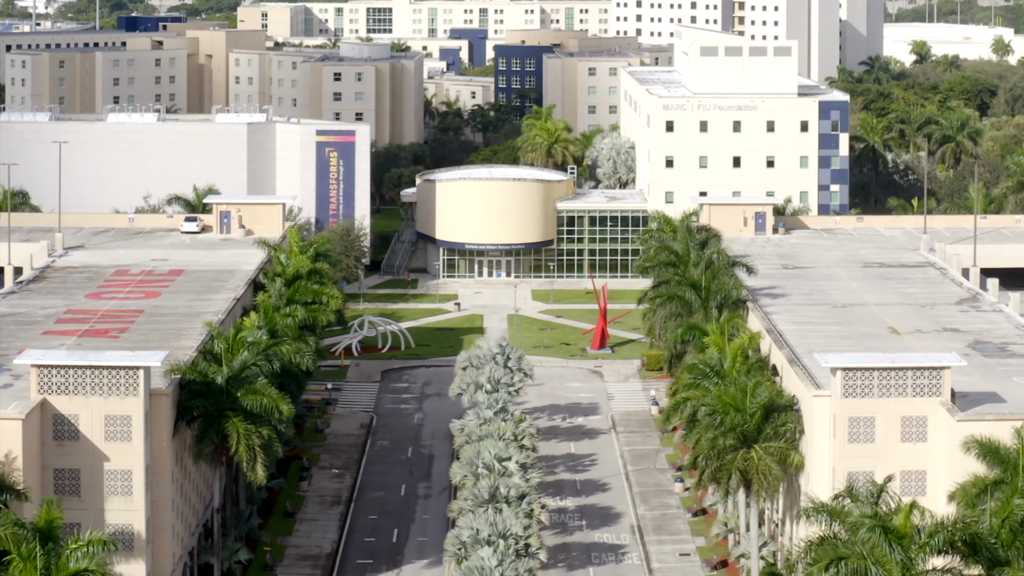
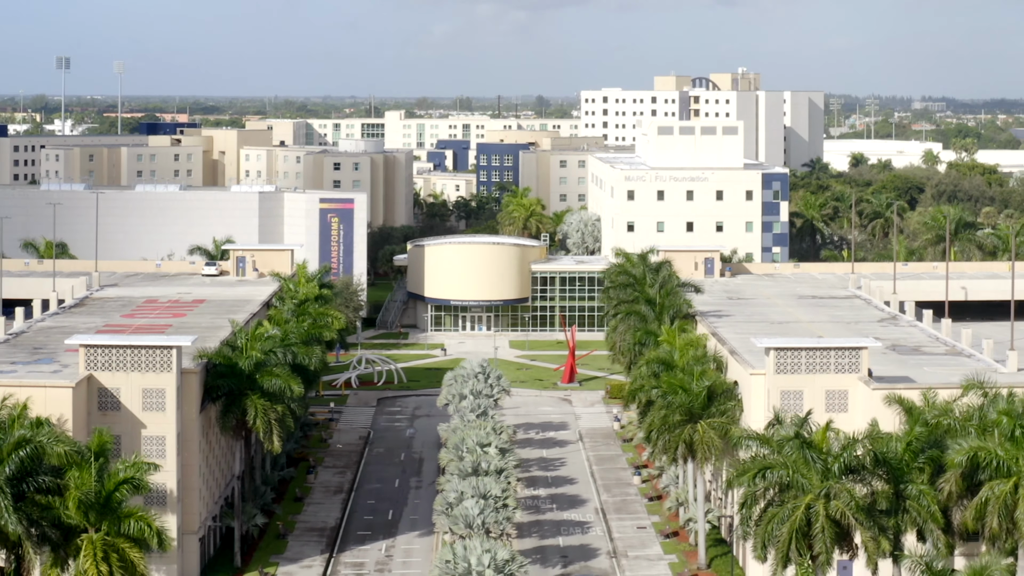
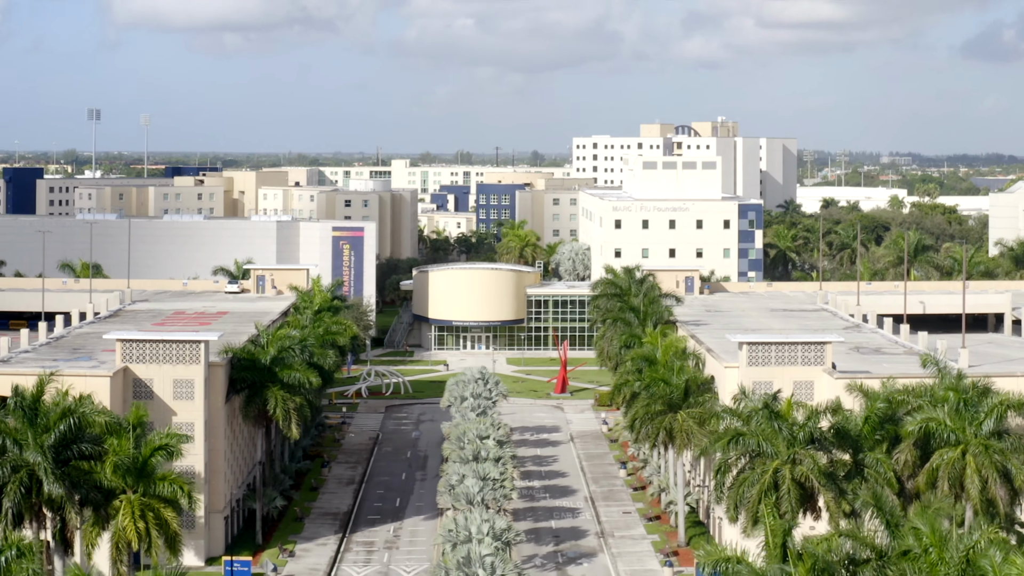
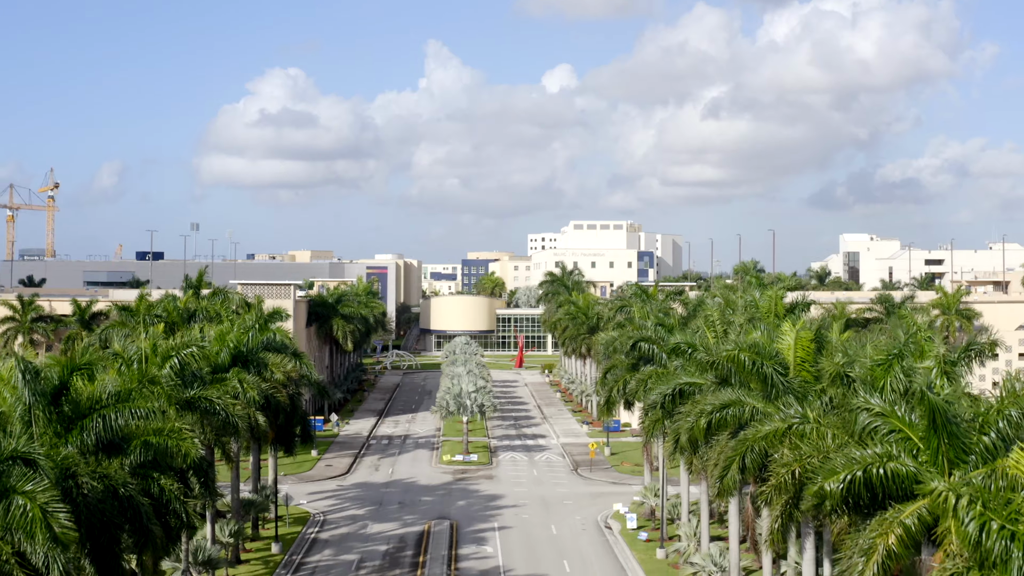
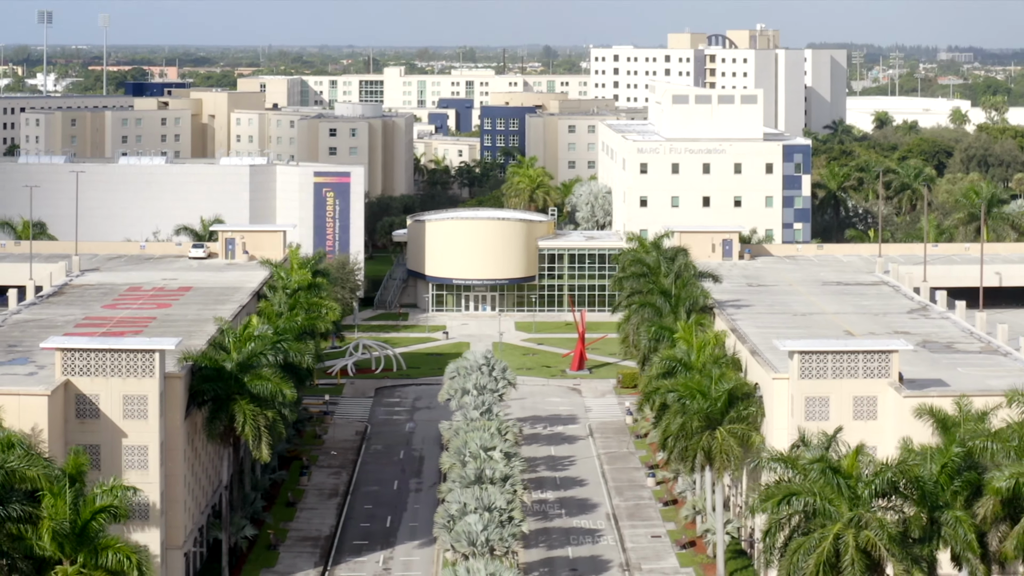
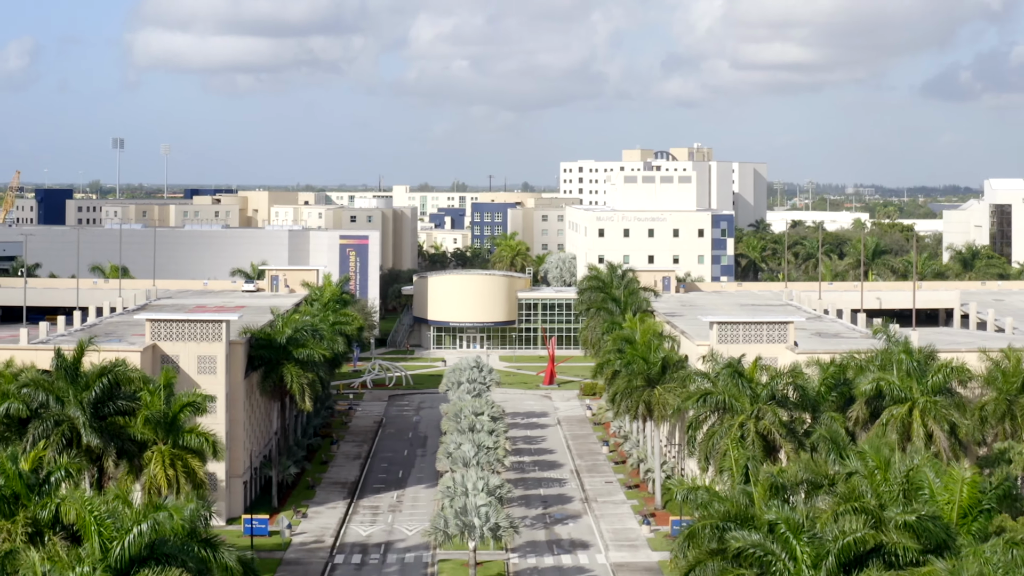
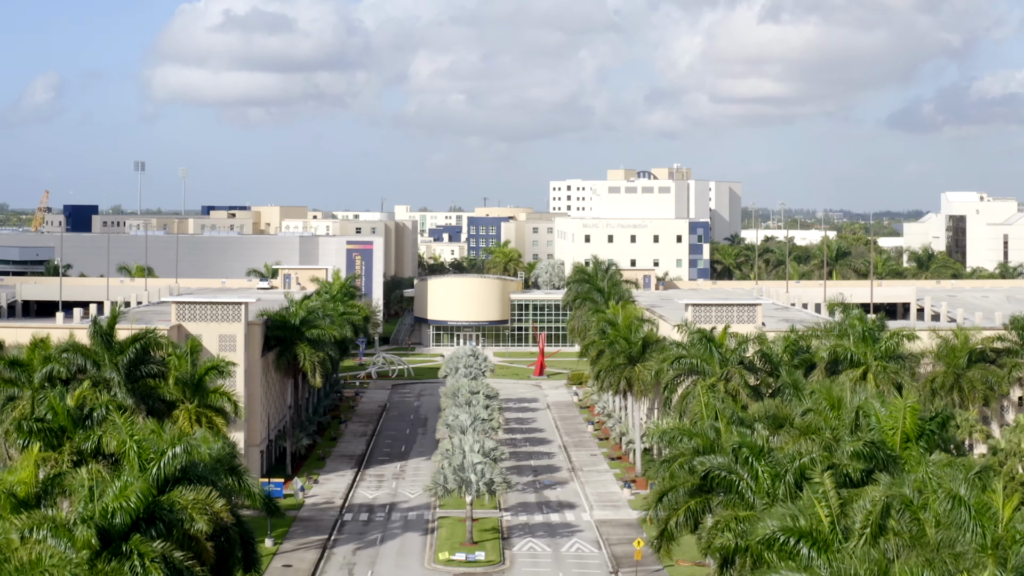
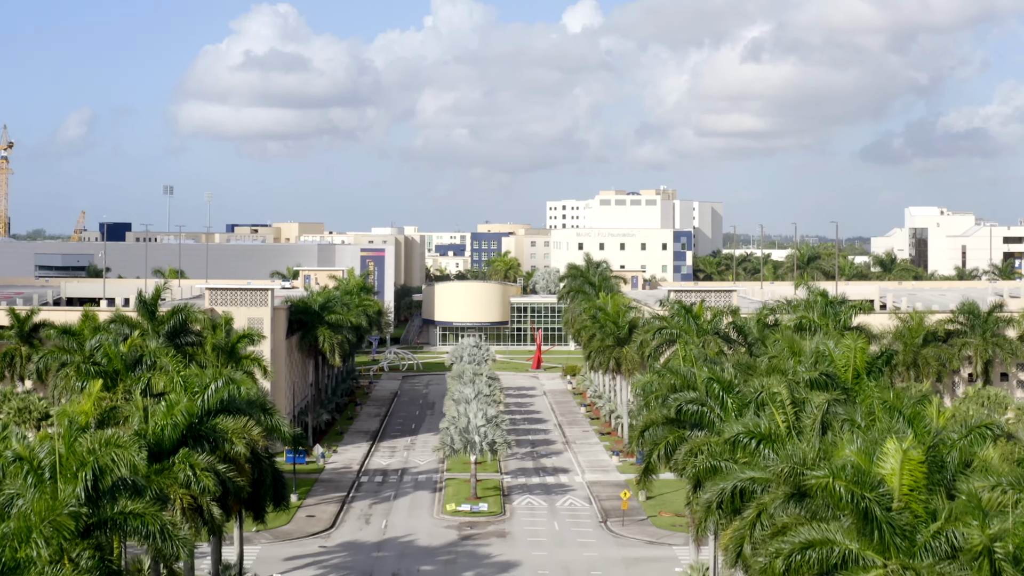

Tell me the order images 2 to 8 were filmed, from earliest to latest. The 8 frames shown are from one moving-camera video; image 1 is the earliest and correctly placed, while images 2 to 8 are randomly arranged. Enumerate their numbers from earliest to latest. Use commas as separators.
5, 2, 3, 6, 7, 8, 4
